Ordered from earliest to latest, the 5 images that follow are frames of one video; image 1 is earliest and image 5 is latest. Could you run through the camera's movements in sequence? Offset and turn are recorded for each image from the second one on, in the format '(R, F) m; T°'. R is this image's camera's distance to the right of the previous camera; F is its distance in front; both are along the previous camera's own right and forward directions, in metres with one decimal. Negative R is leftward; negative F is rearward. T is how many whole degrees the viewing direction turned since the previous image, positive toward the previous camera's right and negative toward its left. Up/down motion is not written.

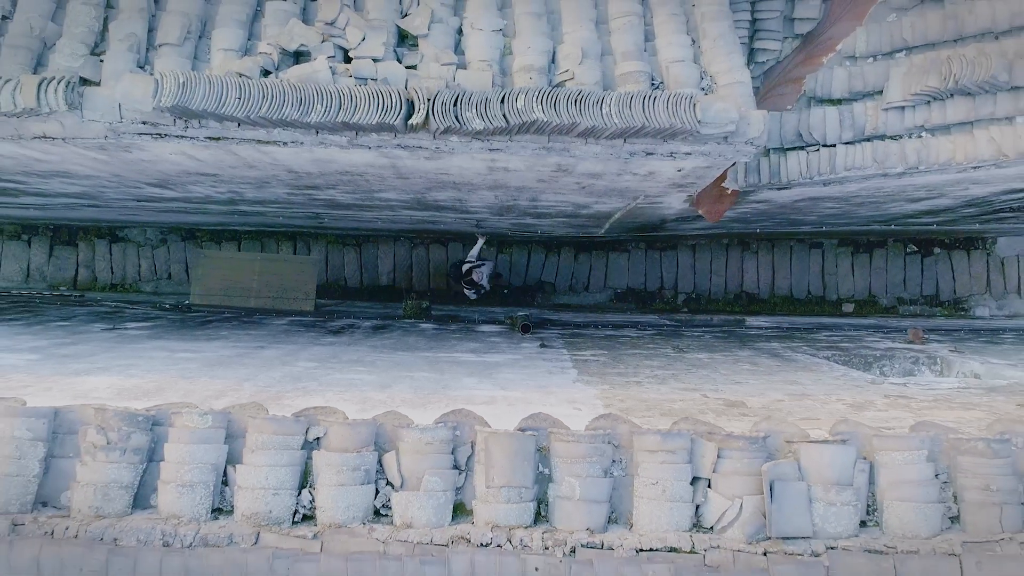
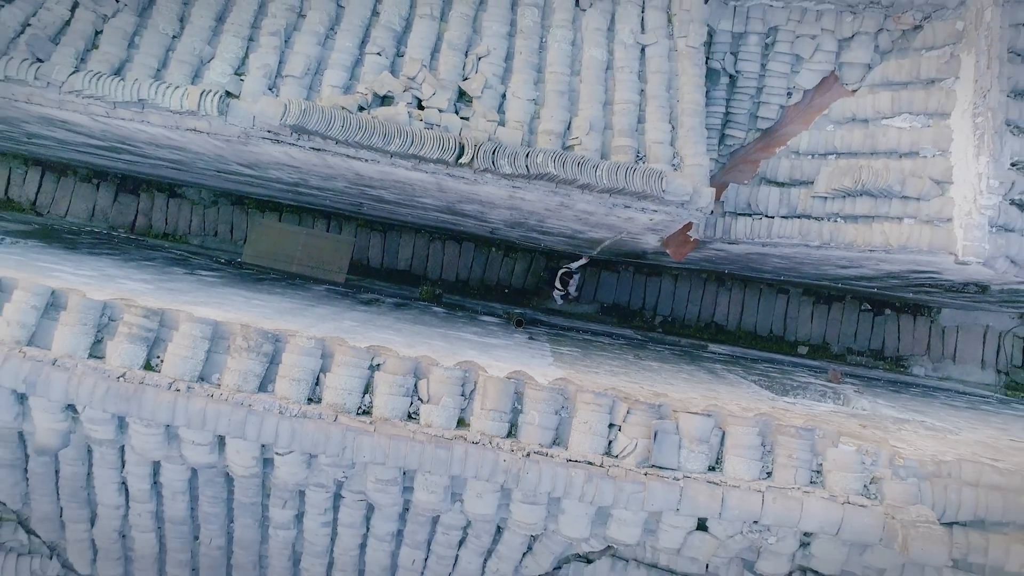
(0.0, -1.6) m; 0°
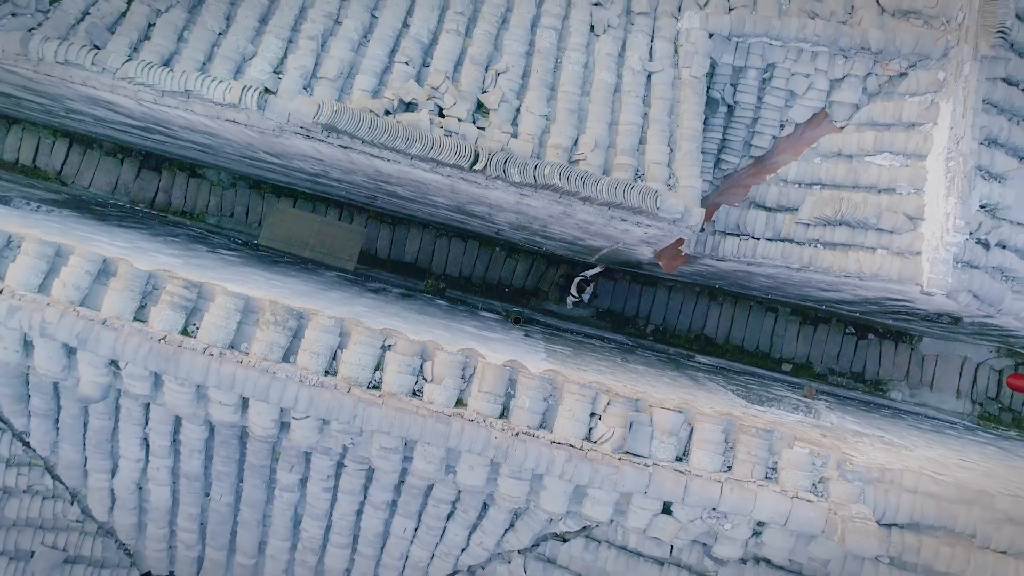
(0.0, -0.5) m; 0°
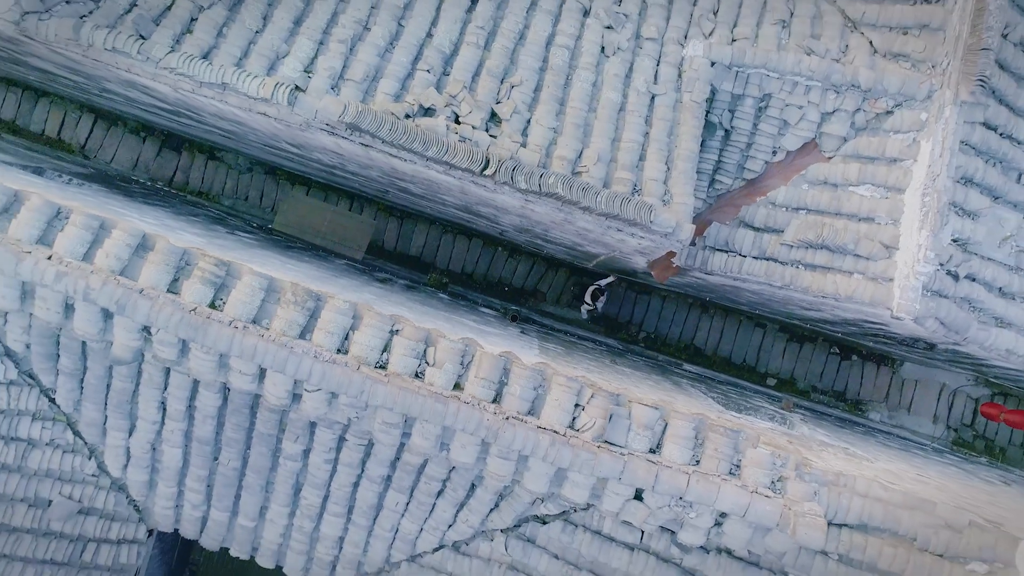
(0.0, -0.5) m; 0°
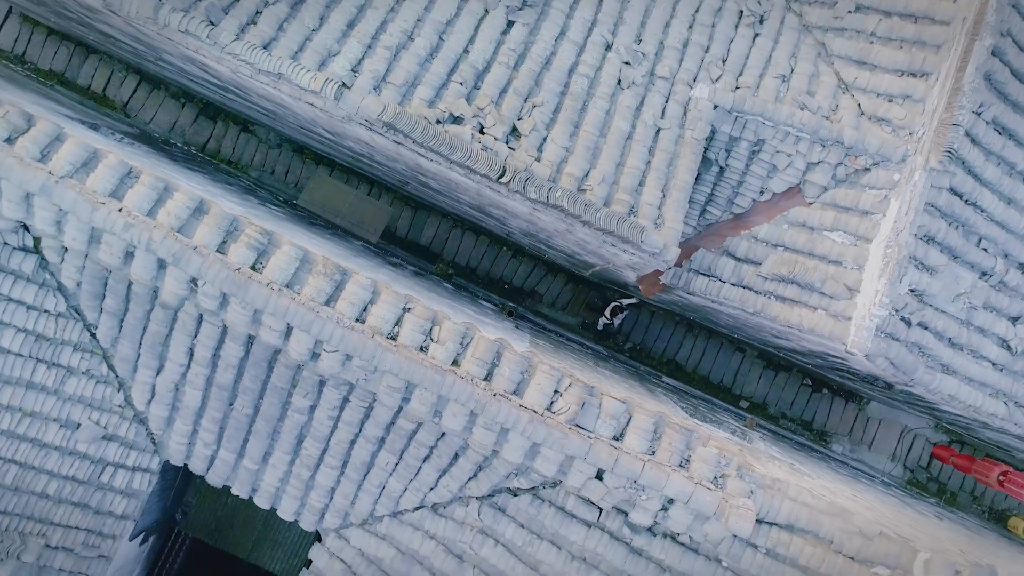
(0.0, -0.8) m; 0°
